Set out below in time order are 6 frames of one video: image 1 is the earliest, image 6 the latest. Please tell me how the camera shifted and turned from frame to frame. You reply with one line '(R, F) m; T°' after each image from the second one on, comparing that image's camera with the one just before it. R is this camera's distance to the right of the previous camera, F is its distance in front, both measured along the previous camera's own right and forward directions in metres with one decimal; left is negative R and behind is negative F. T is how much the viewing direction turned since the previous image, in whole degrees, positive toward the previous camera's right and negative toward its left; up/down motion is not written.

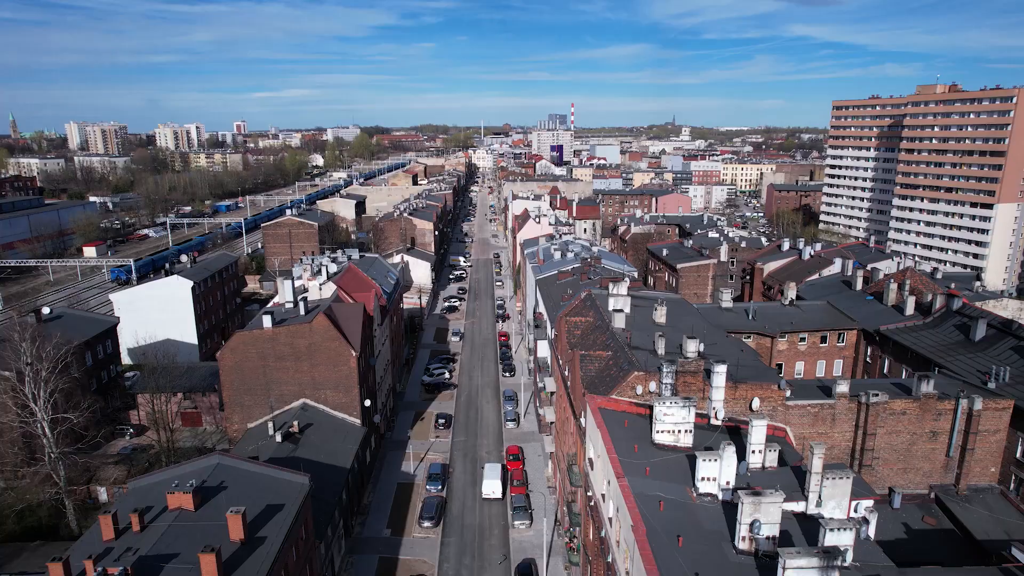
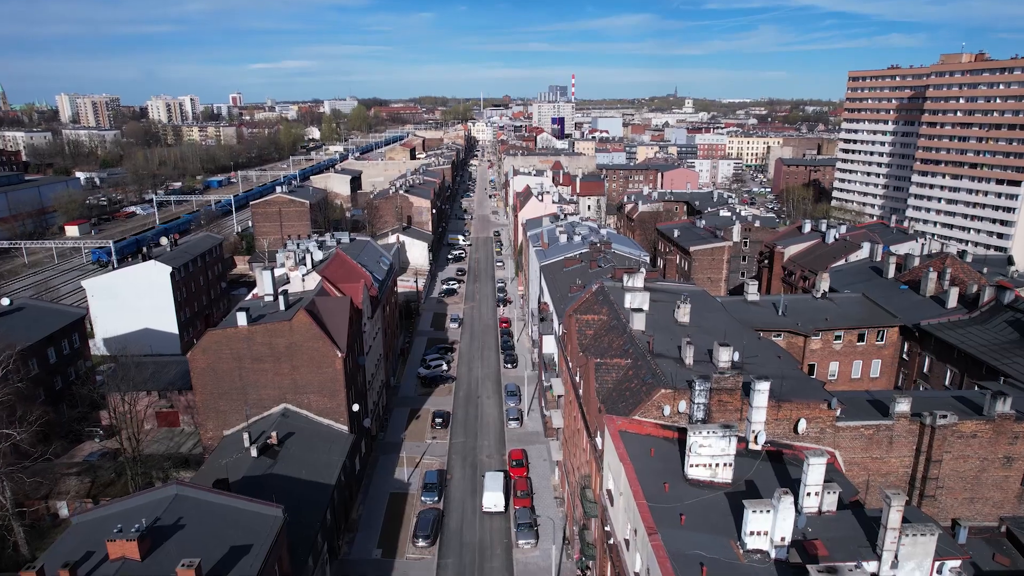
(-0.2, +3.7) m; 0°
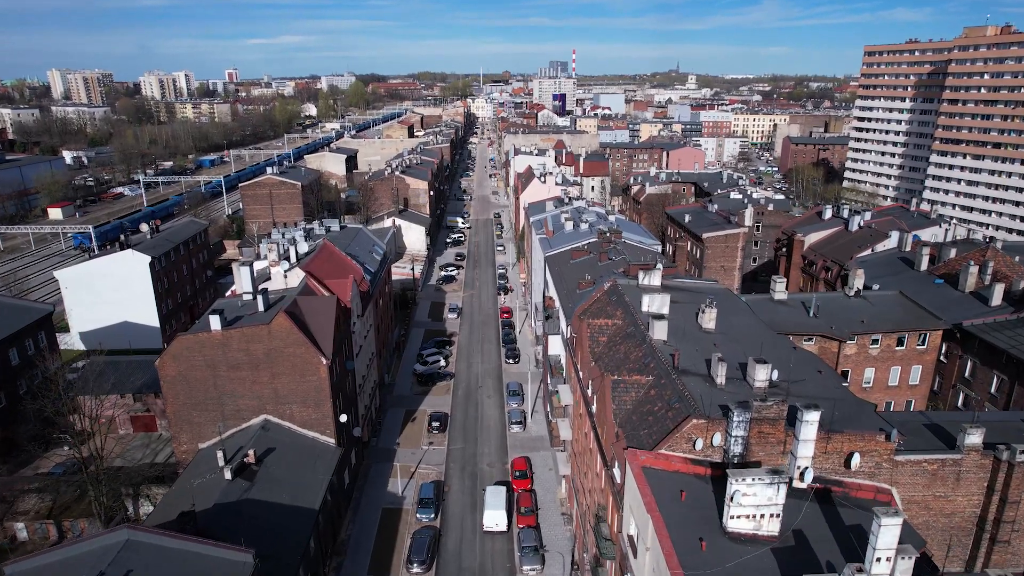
(-0.2, +3.2) m; 0°
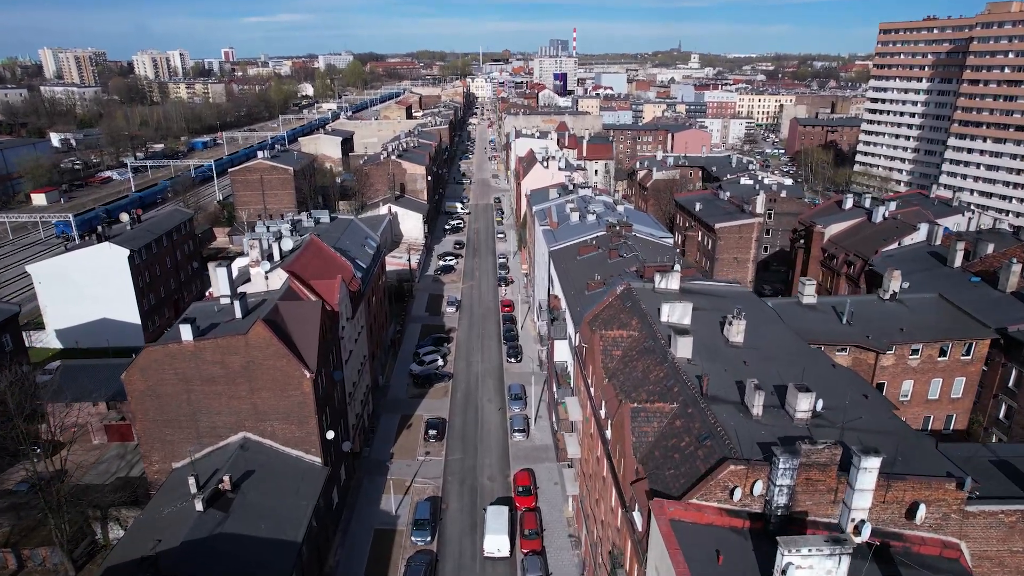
(-0.1, +2.8) m; 0°
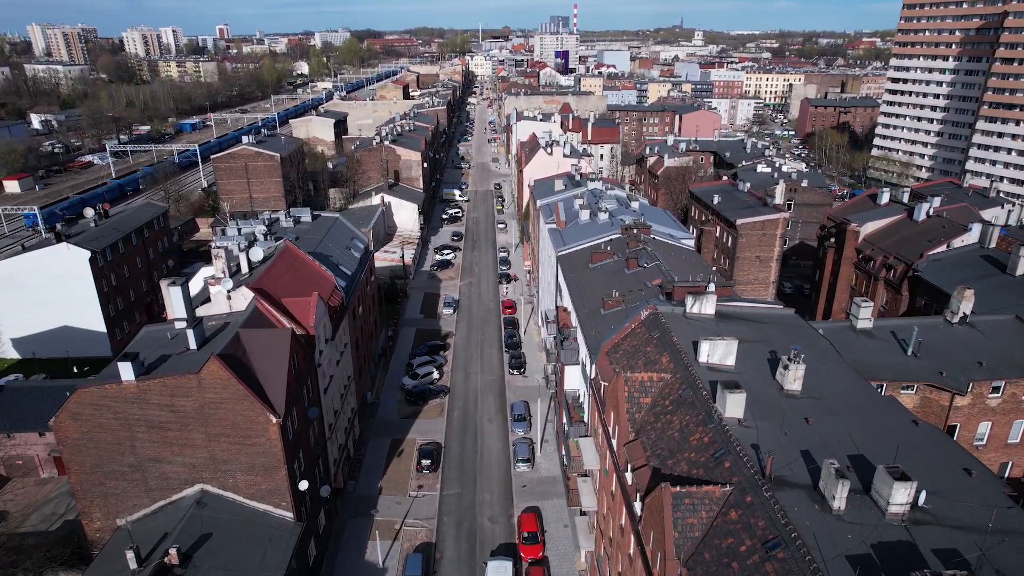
(-0.2, +4.3) m; 0°
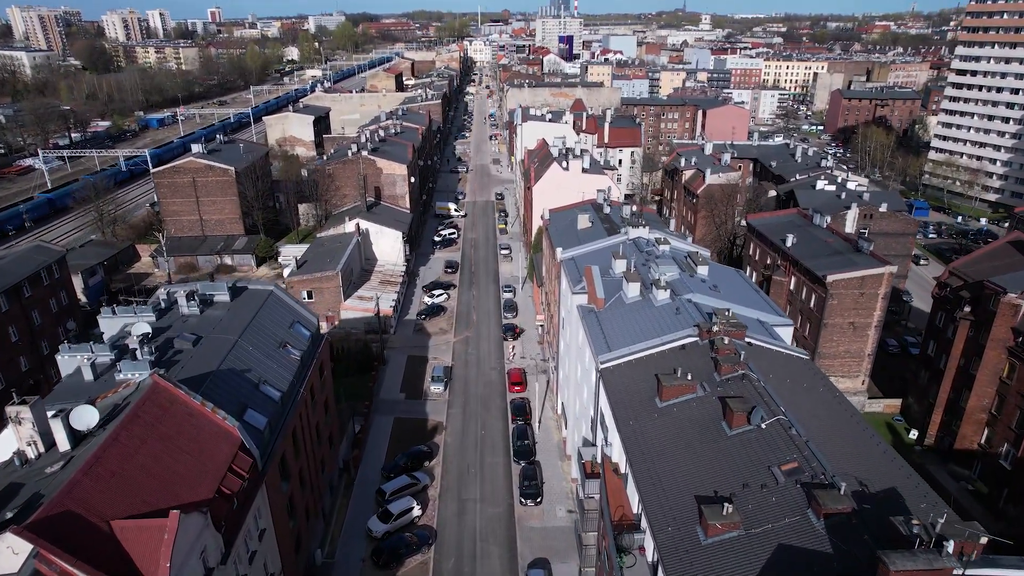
(-0.6, +12.3) m; 0°
